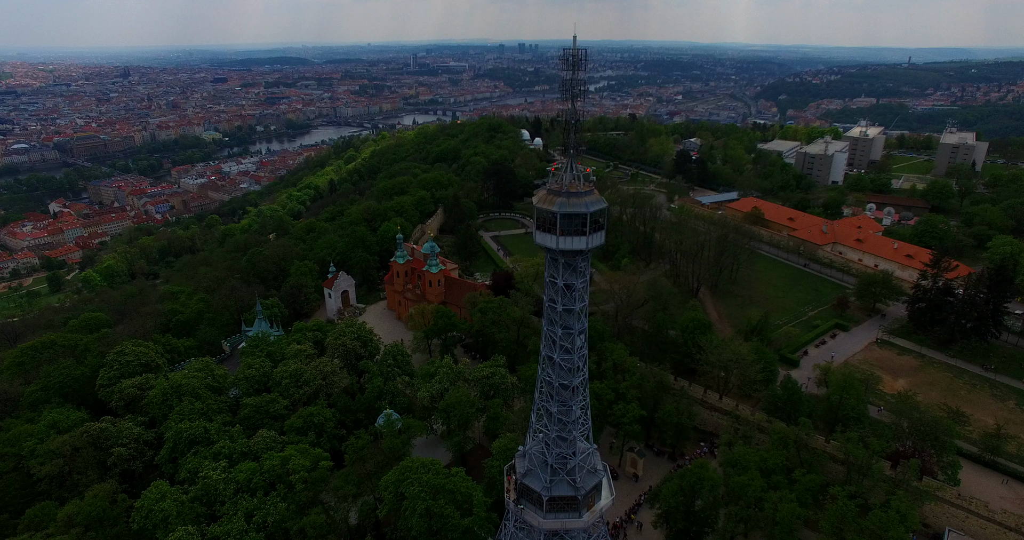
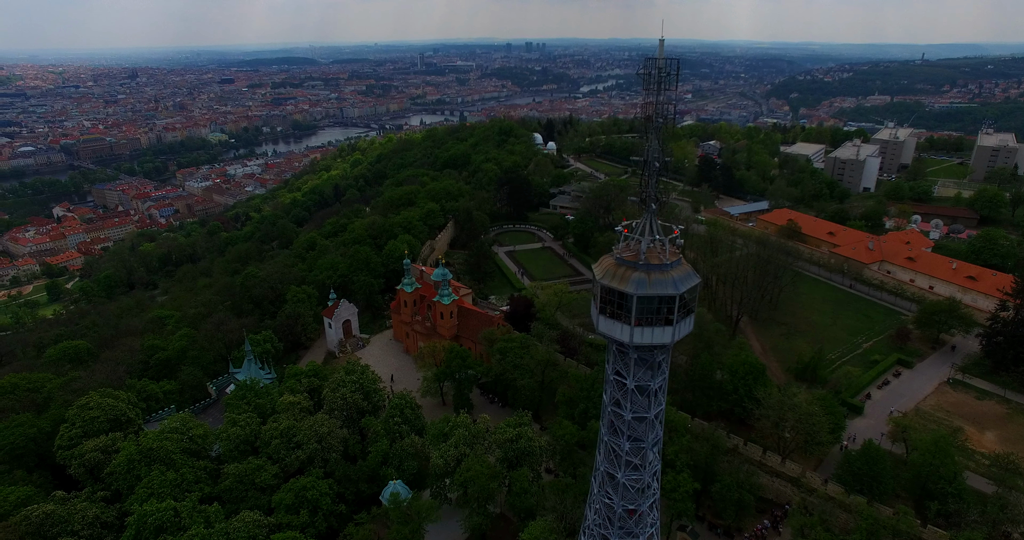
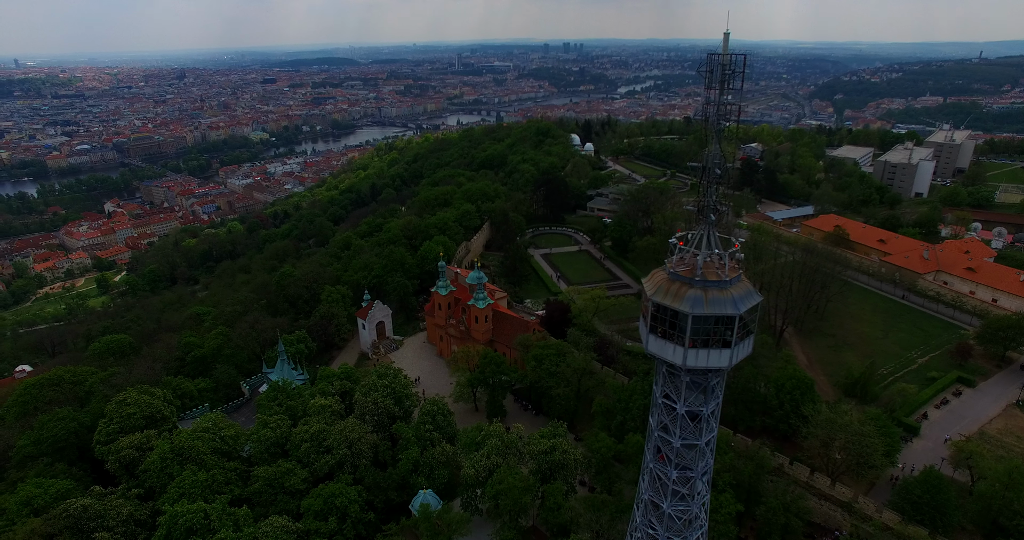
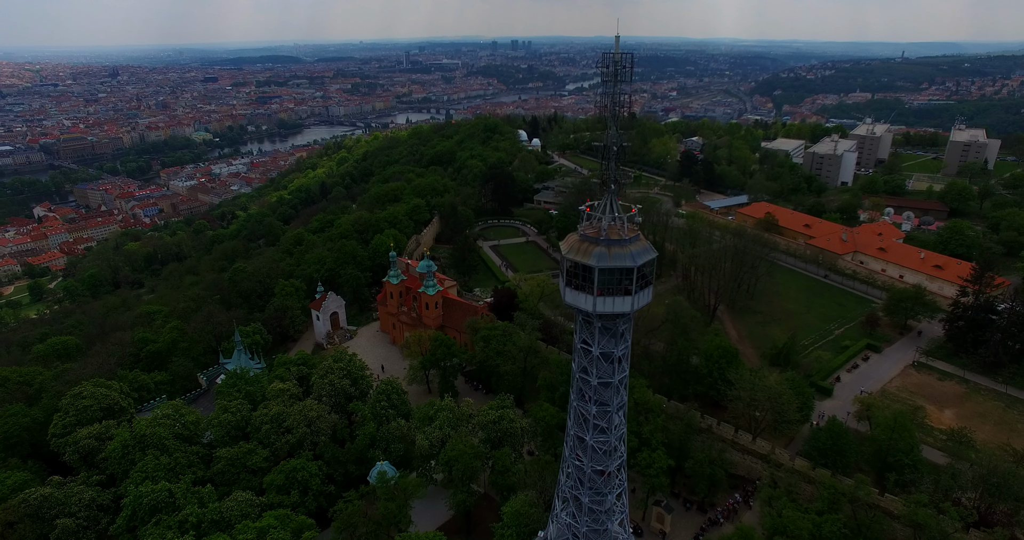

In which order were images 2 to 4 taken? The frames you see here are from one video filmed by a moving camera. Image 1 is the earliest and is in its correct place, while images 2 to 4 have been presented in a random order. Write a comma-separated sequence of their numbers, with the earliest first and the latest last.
4, 2, 3
